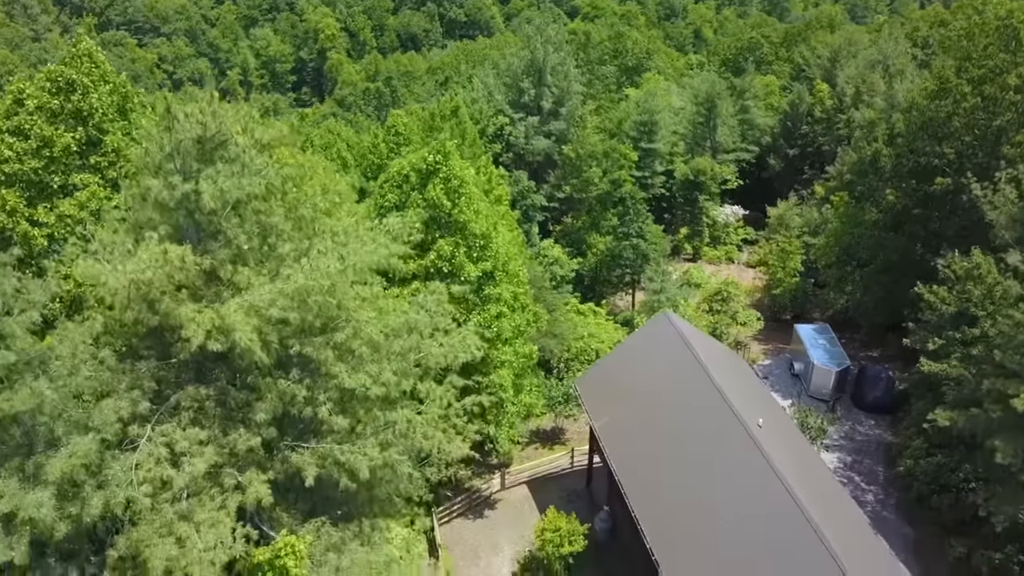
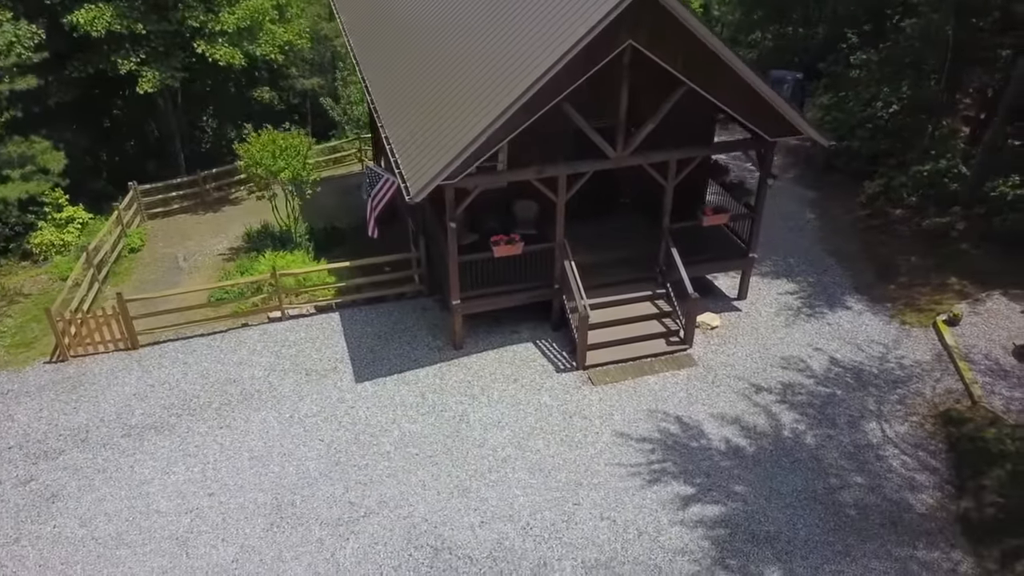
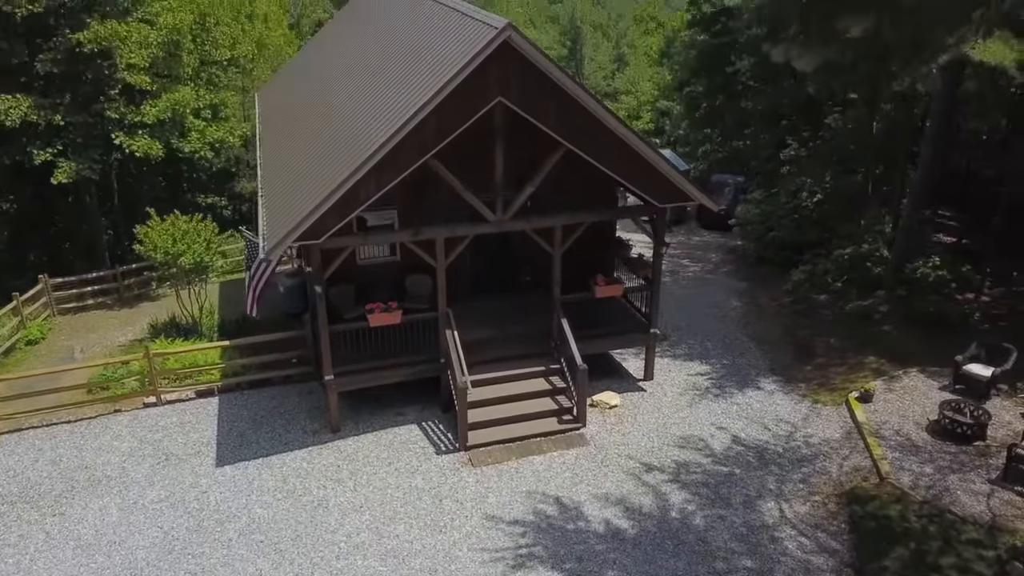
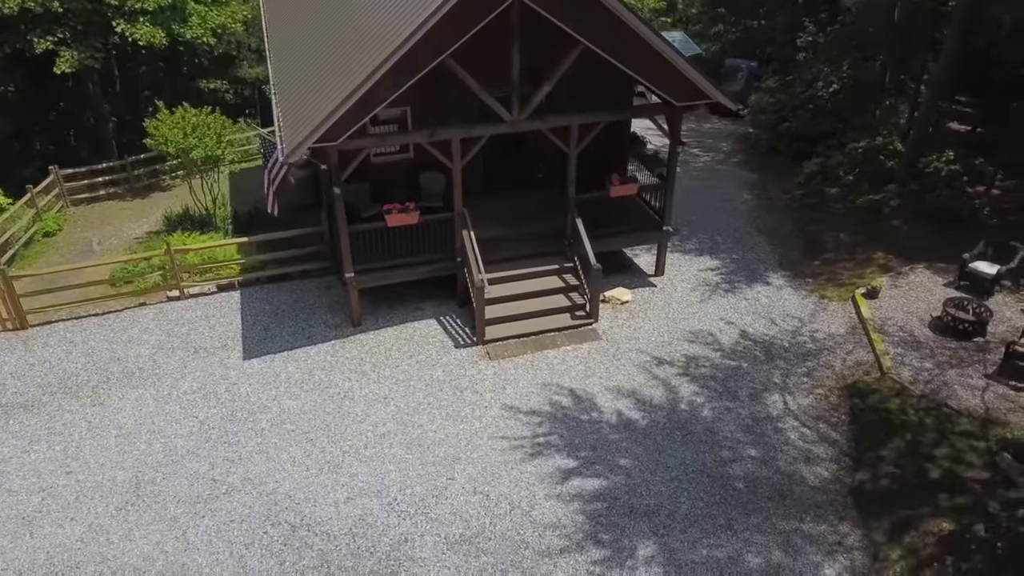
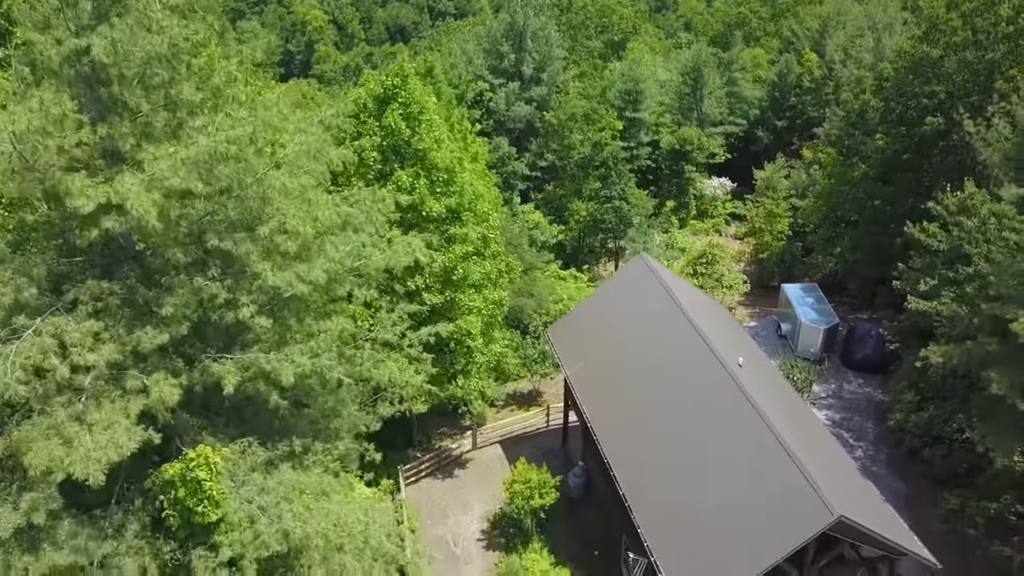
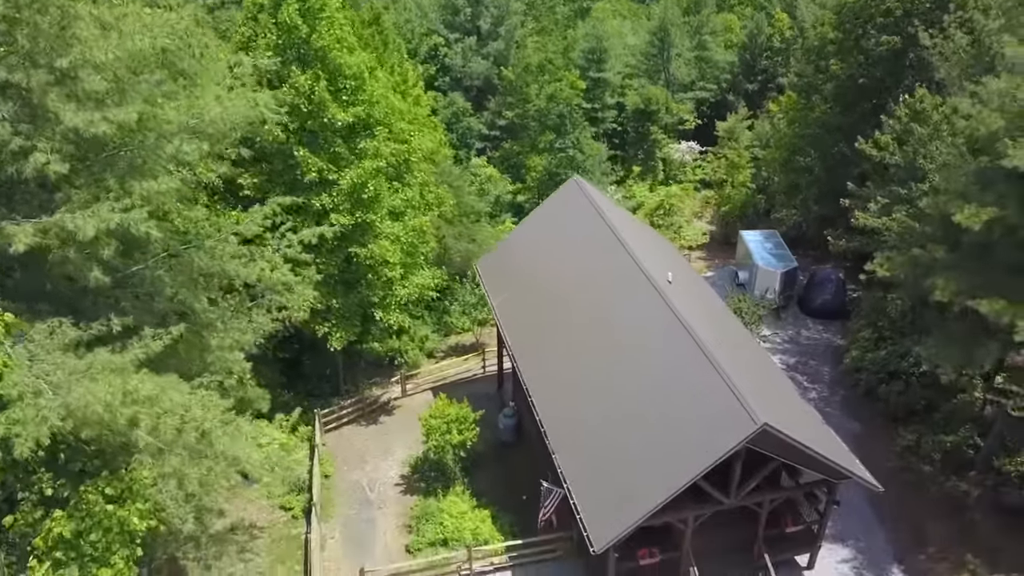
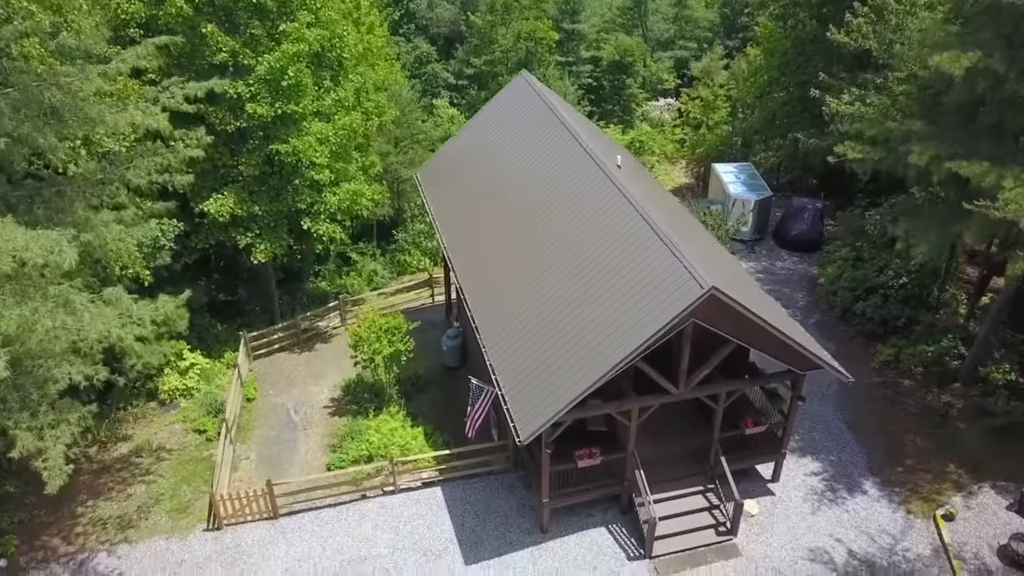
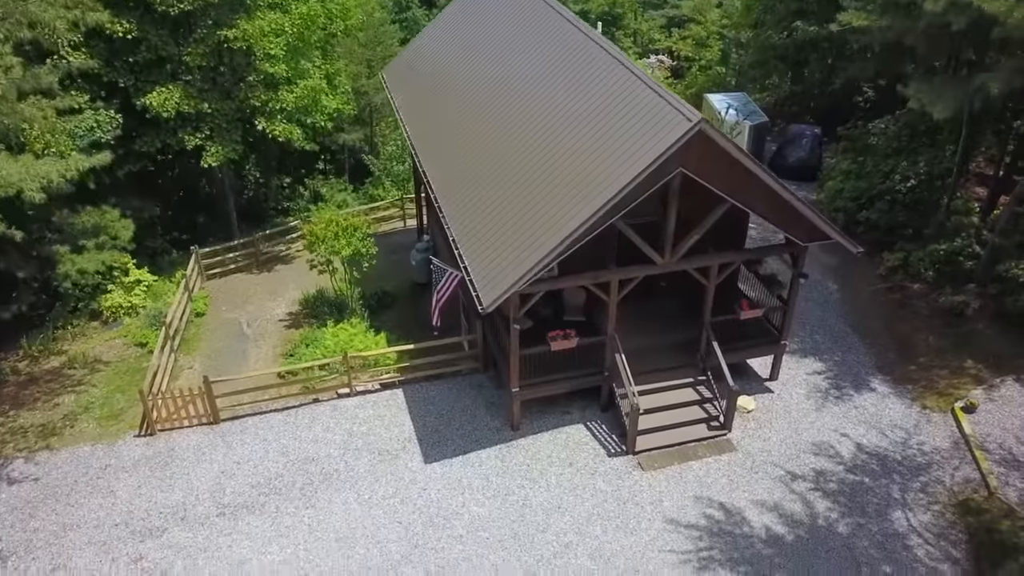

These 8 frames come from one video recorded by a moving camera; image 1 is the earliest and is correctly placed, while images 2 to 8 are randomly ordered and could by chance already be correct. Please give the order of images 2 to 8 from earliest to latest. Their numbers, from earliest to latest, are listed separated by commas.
5, 6, 7, 8, 2, 4, 3
